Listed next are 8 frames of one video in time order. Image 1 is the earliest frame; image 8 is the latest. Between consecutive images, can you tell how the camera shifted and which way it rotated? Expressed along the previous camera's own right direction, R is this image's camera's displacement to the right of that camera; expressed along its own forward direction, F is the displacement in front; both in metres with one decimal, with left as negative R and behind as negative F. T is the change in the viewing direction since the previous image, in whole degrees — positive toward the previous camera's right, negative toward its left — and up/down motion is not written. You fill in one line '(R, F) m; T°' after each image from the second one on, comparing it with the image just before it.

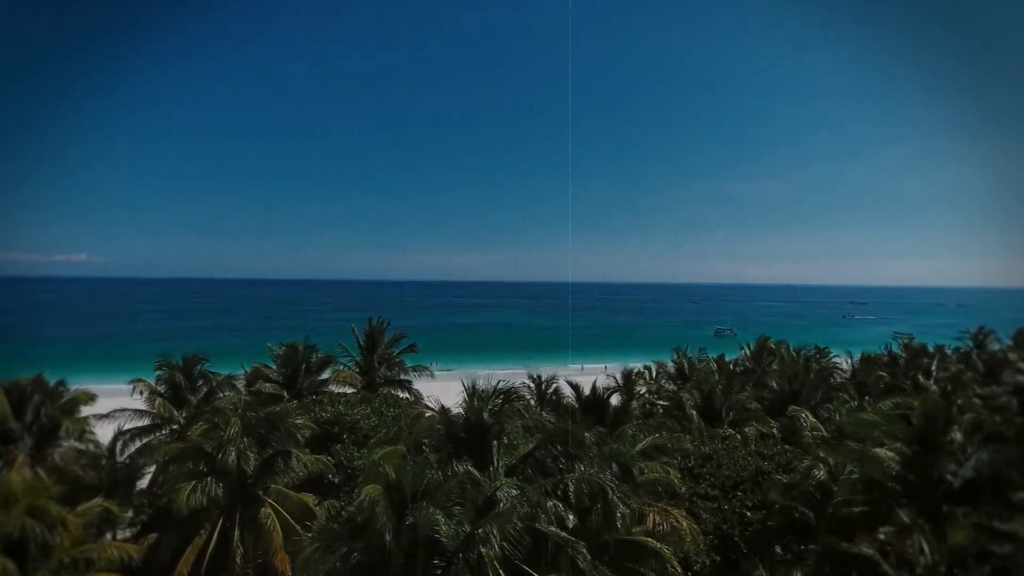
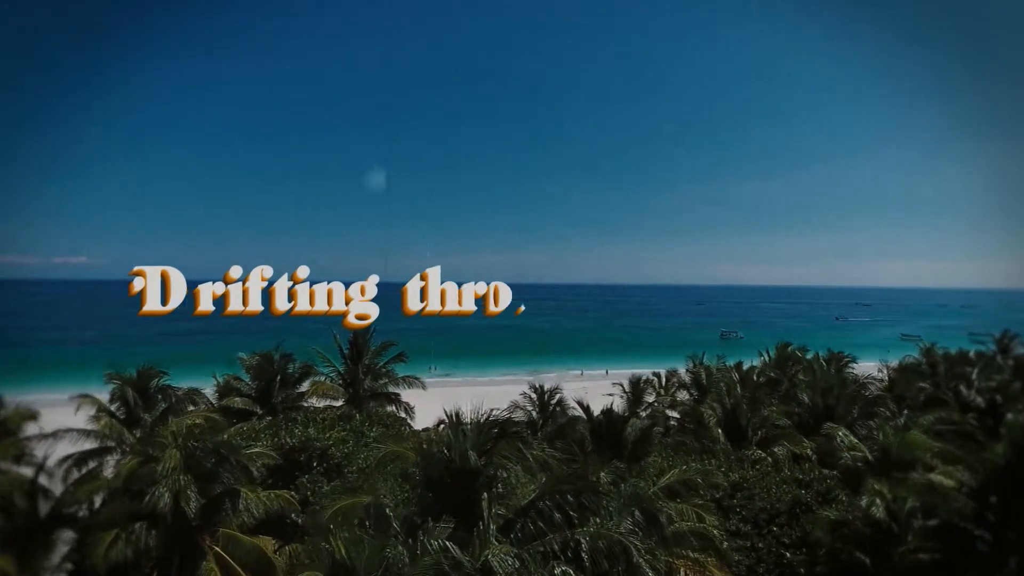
(0.0, +1.2) m; 0°
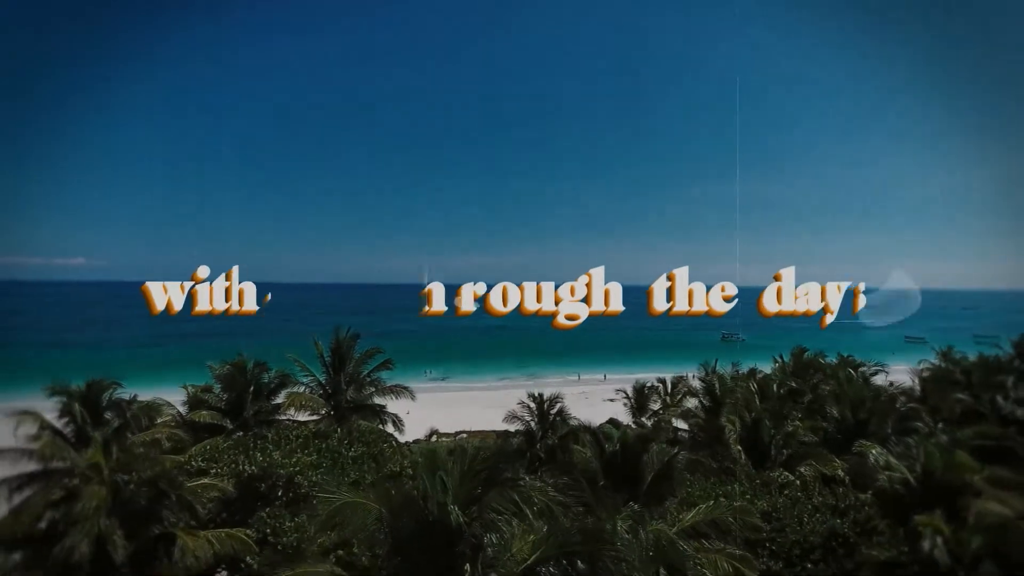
(0.0, +1.0) m; 0°
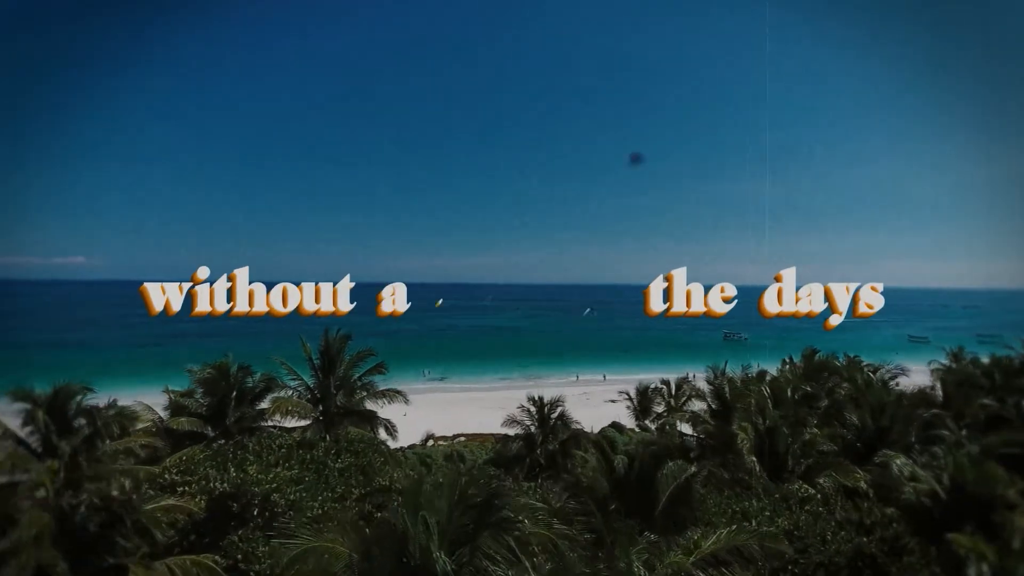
(0.0, +0.6) m; 0°
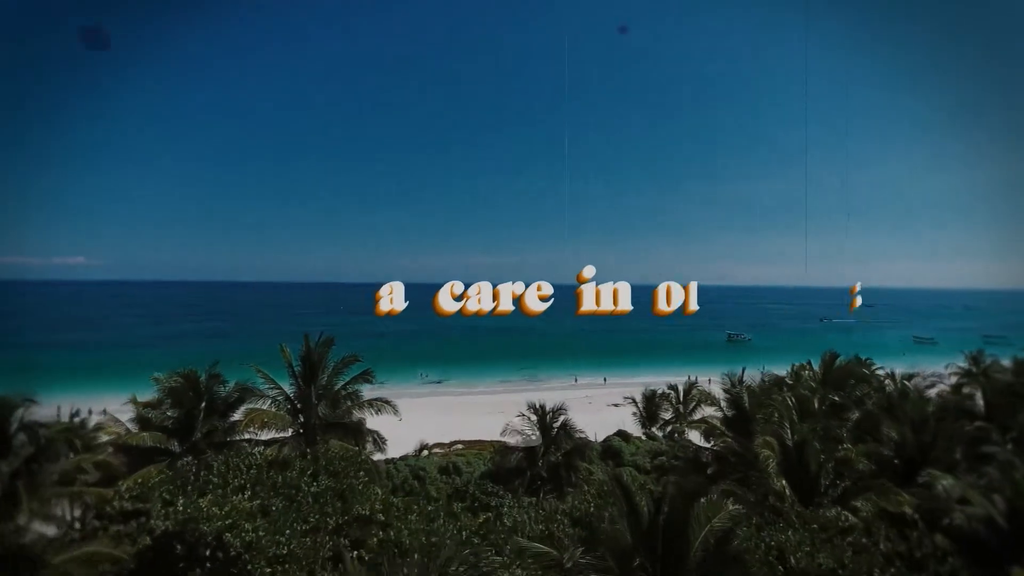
(0.0, +0.9) m; 0°
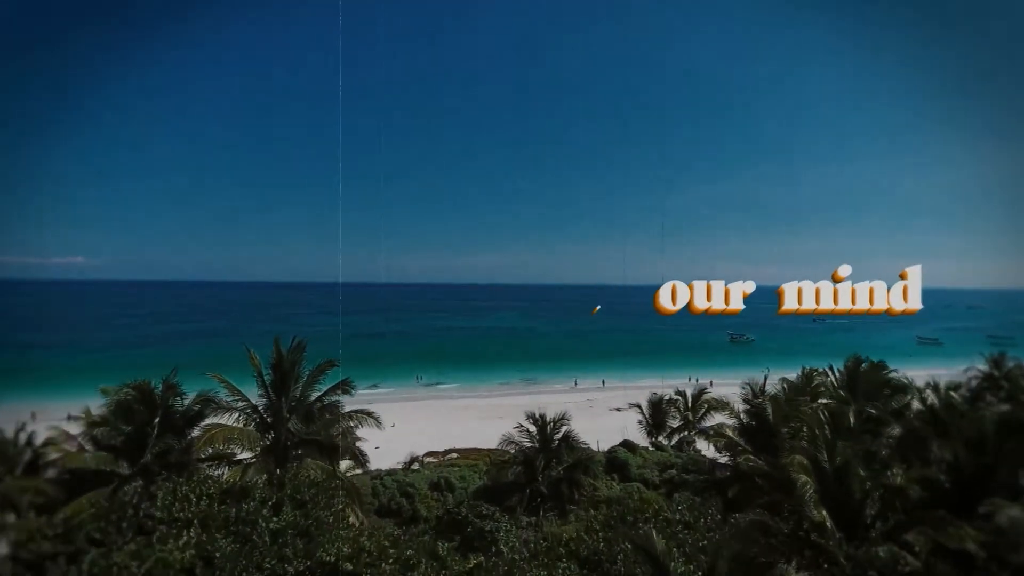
(0.0, +1.0) m; 0°
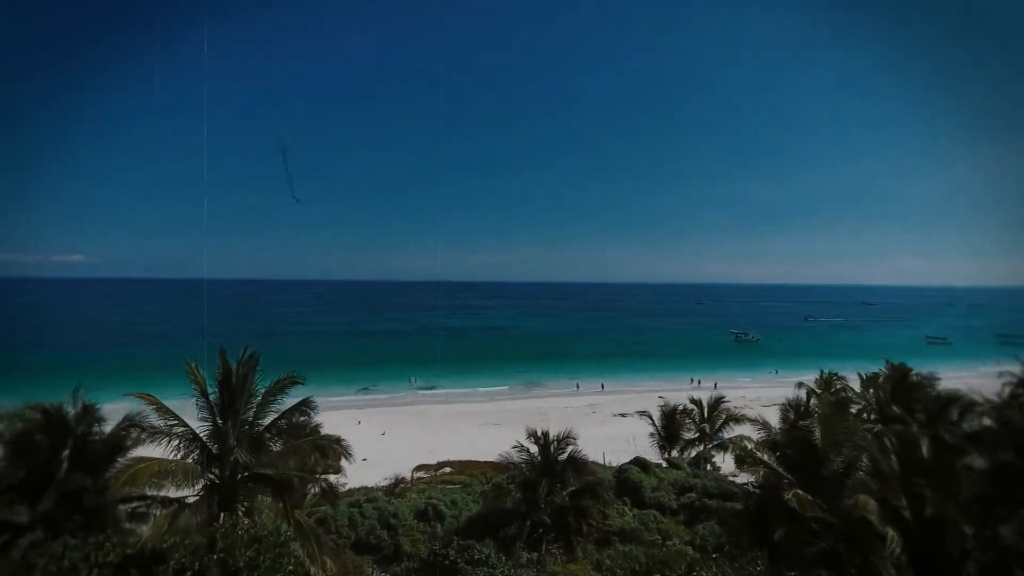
(0.0, +1.5) m; 0°
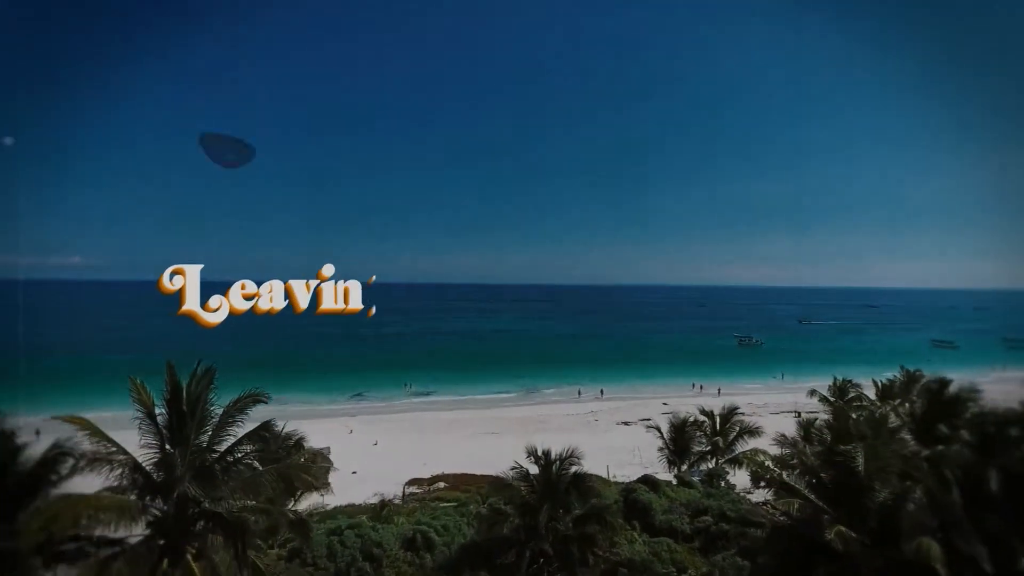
(0.0, +1.0) m; 0°
